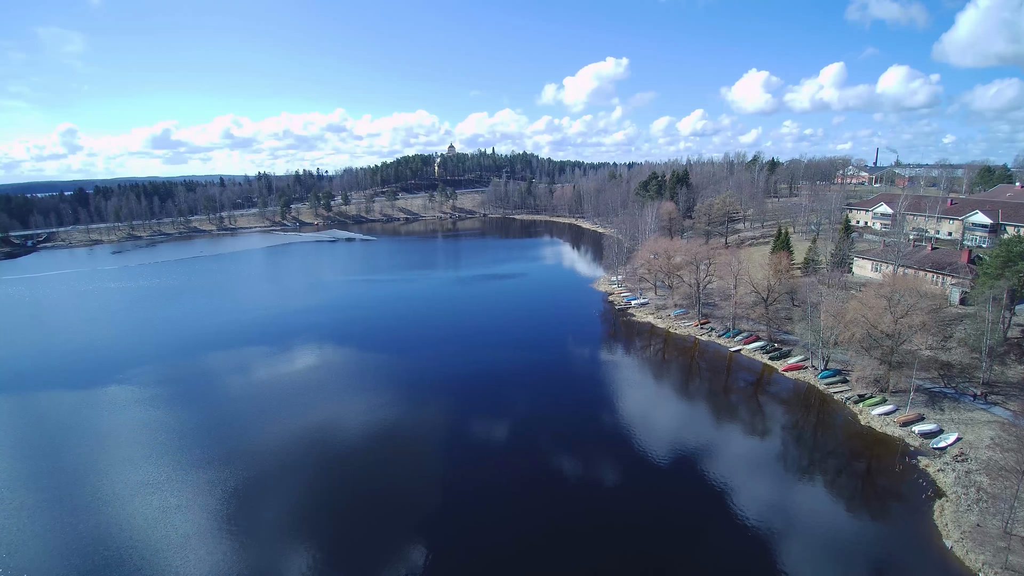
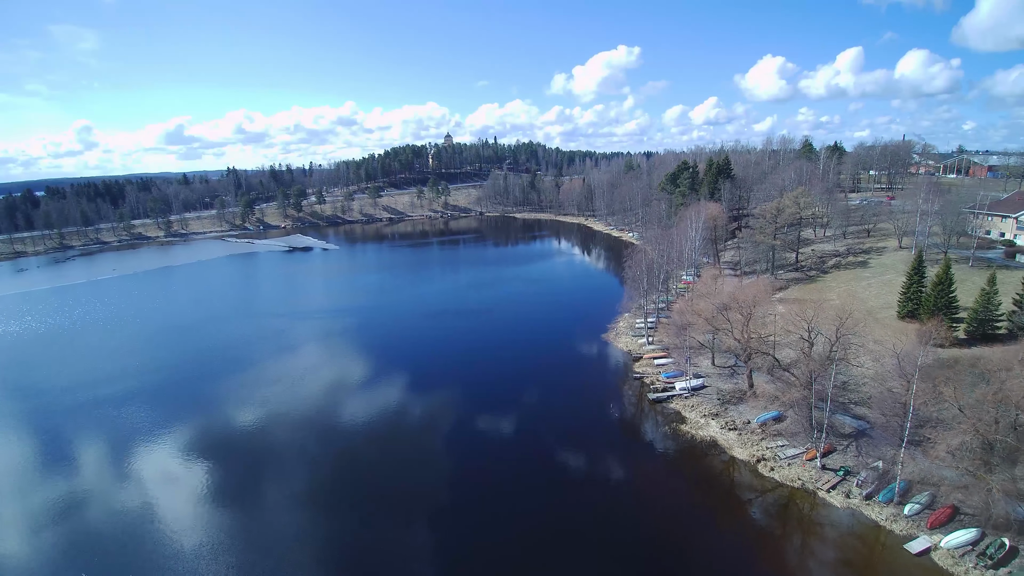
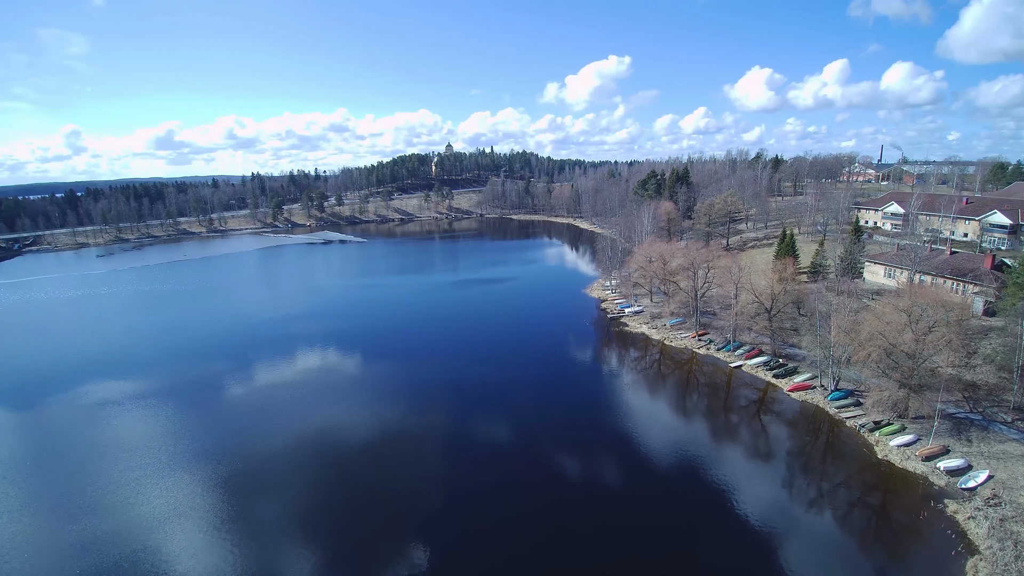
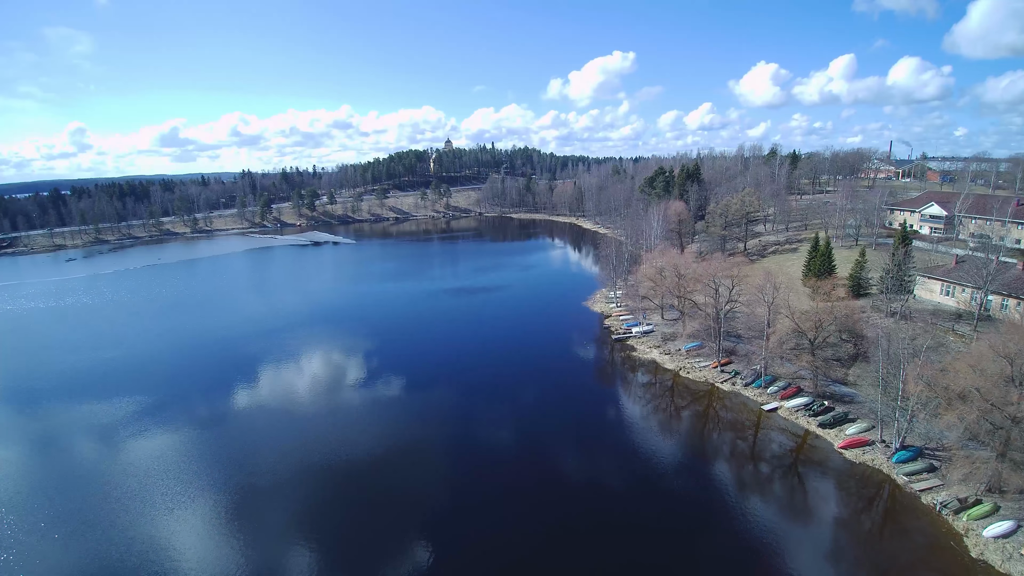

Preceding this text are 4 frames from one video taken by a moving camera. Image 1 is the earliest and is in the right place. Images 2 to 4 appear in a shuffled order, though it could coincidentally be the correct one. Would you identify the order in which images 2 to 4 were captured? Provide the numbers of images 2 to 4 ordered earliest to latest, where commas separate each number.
3, 4, 2
